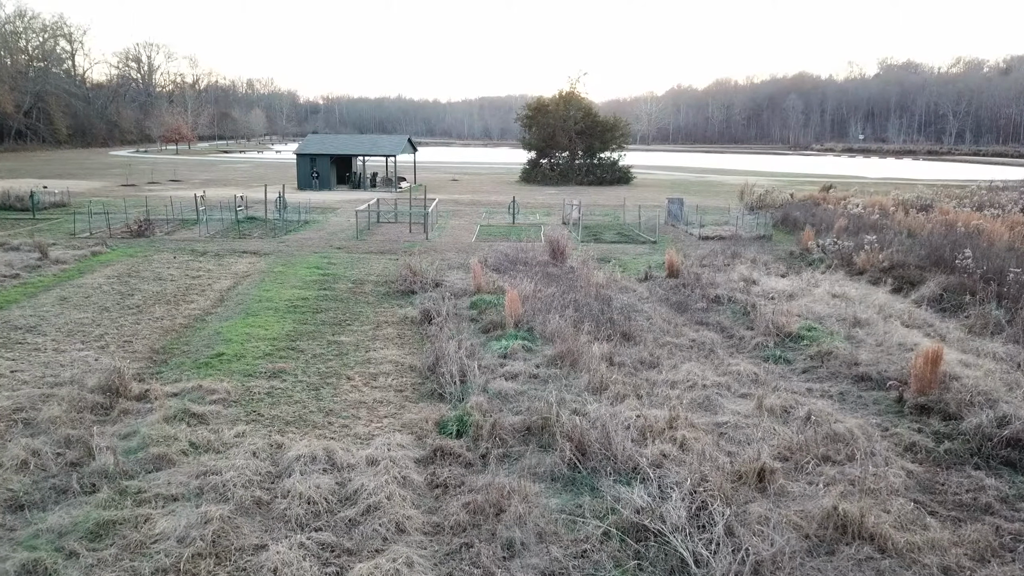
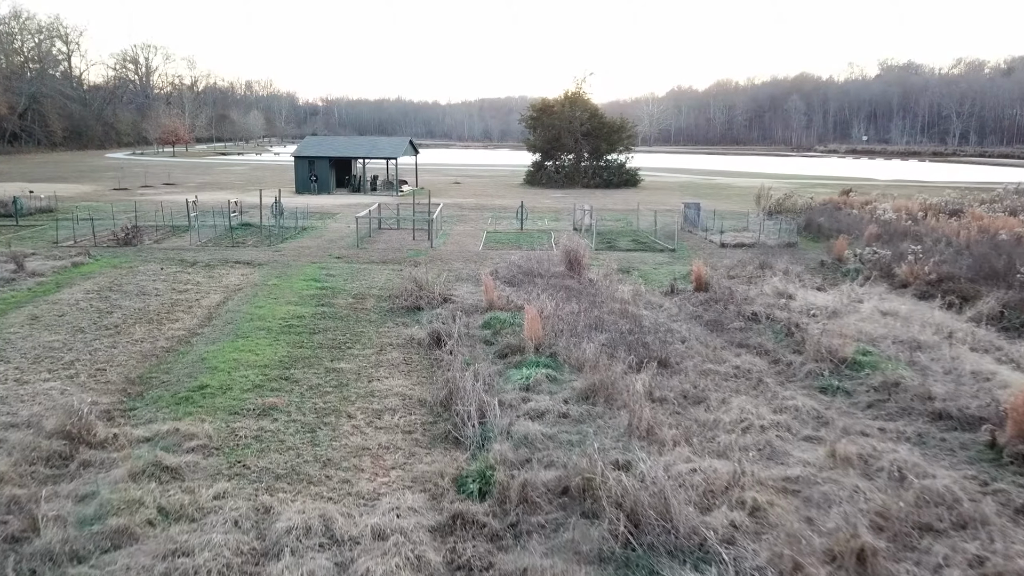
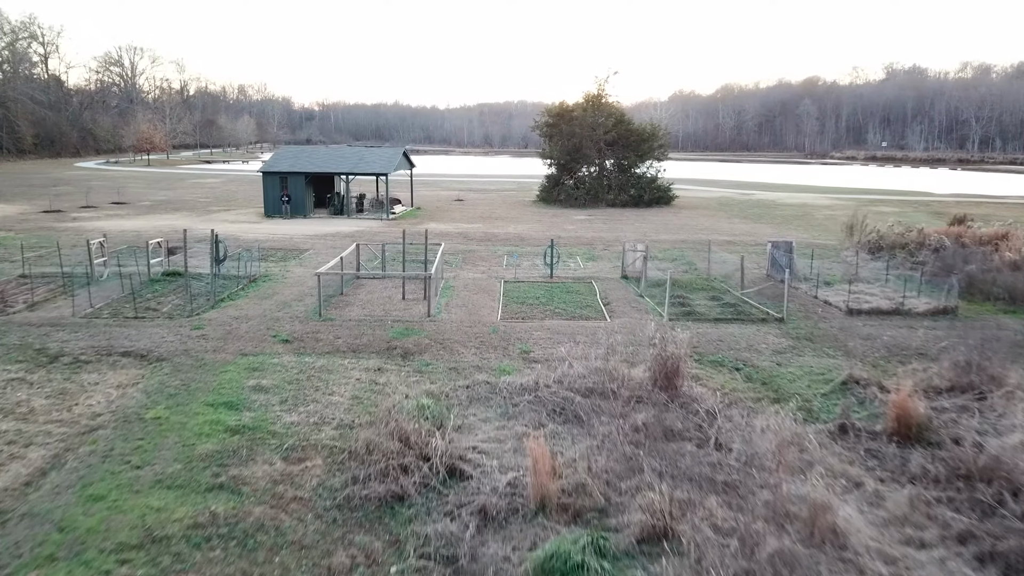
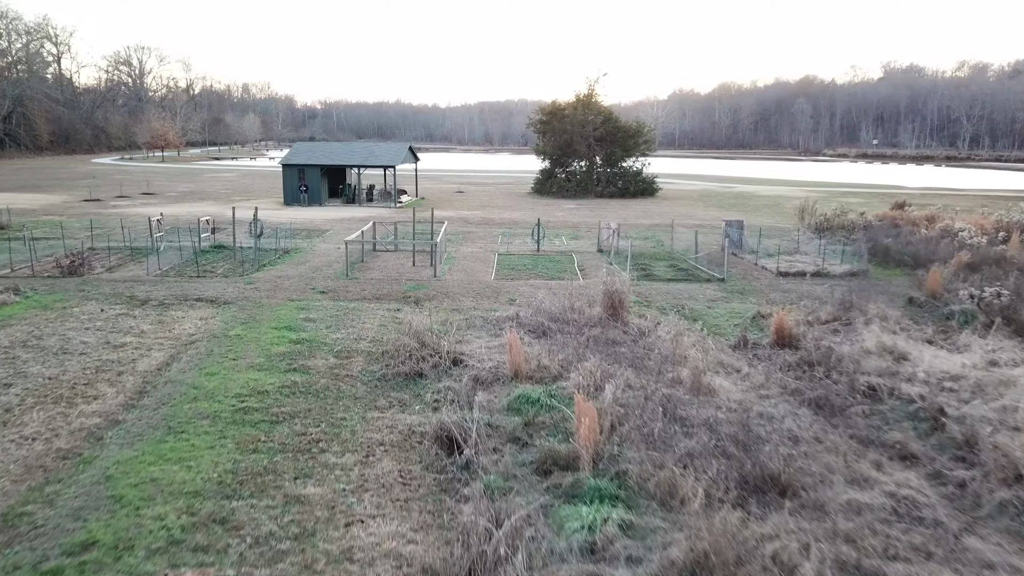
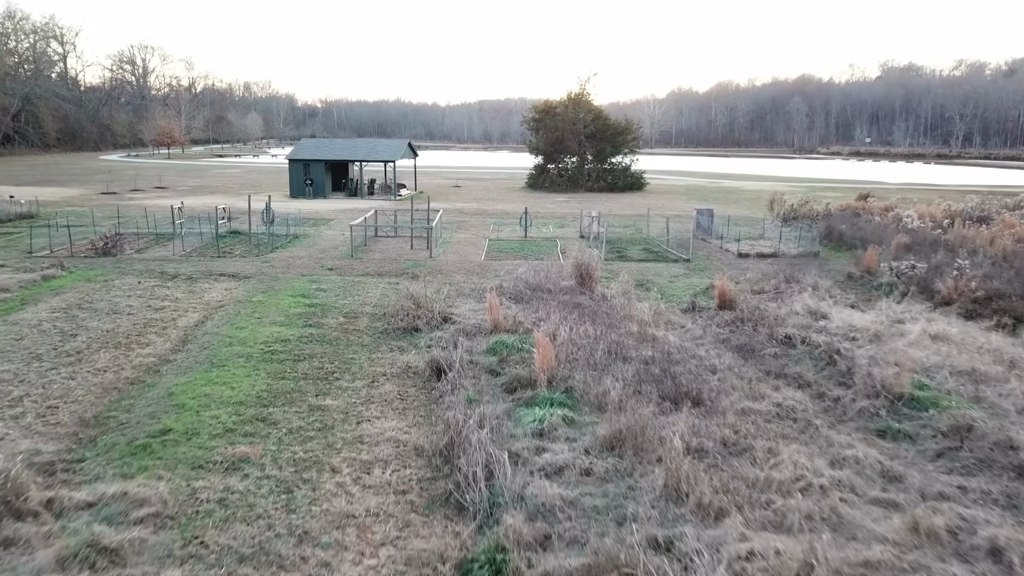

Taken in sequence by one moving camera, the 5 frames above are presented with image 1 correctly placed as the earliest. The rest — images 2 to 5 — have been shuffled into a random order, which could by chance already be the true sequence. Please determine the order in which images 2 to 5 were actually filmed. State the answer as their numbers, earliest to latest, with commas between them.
2, 5, 4, 3
